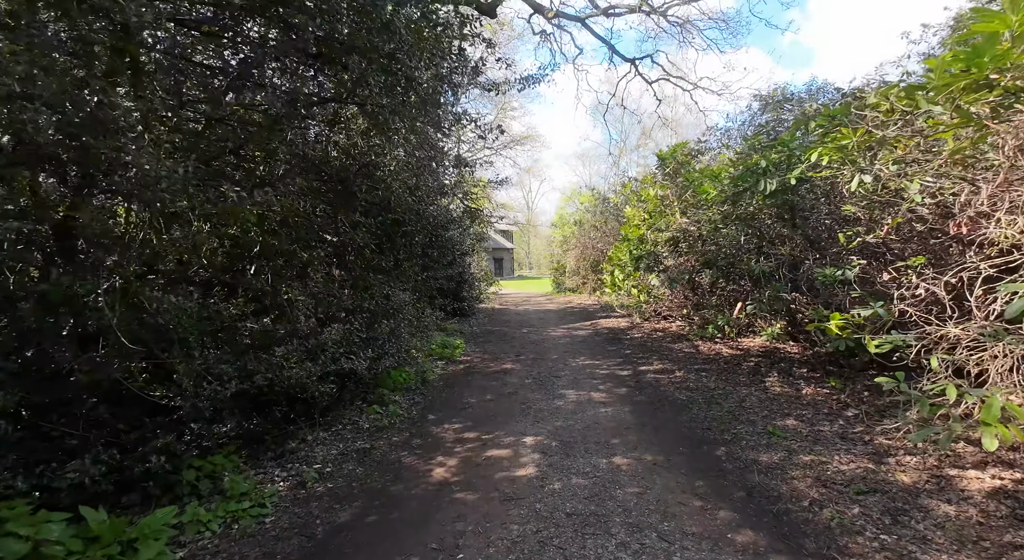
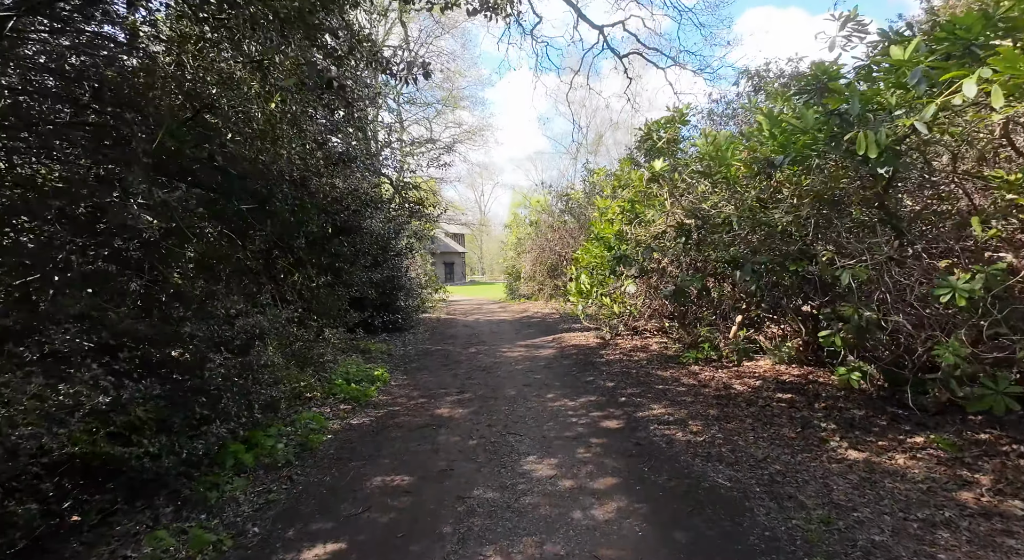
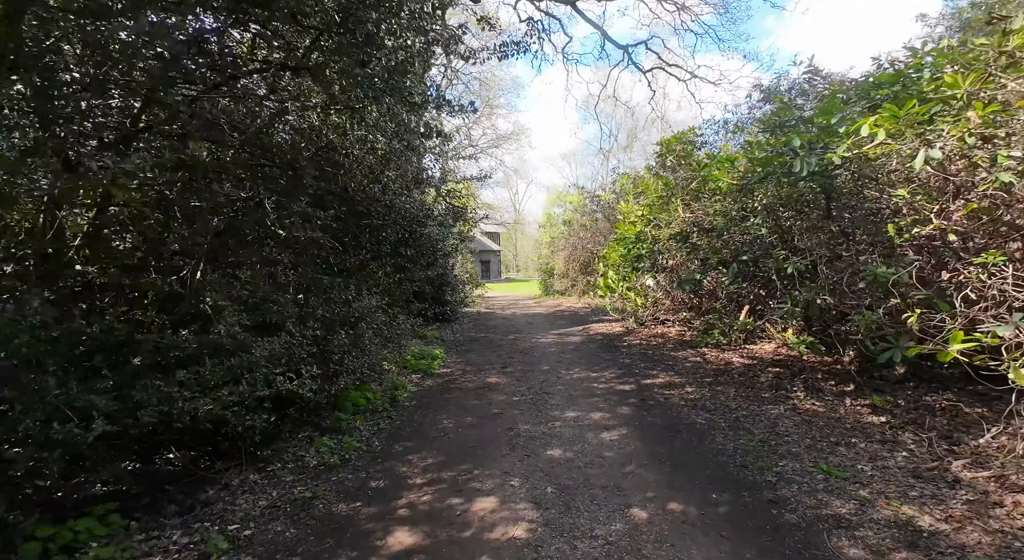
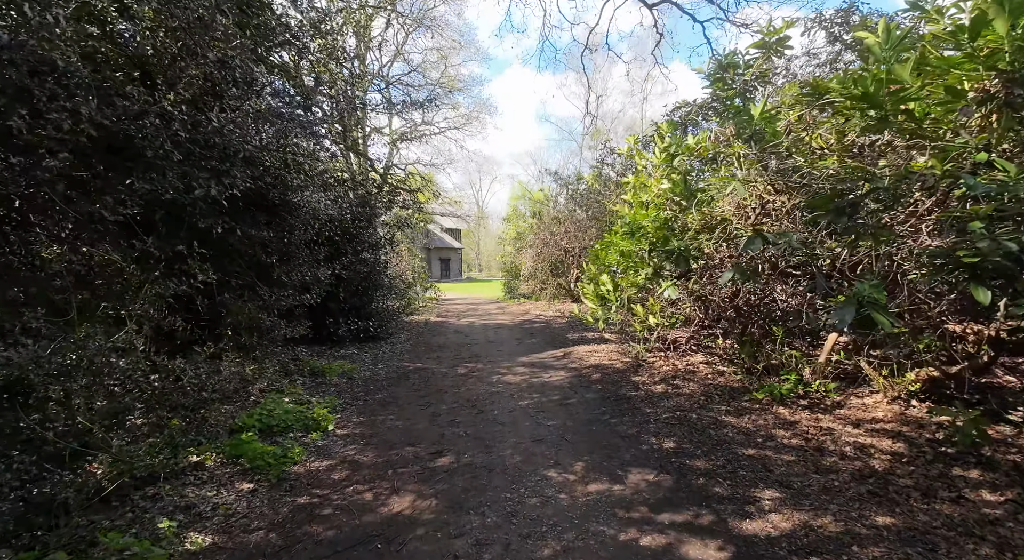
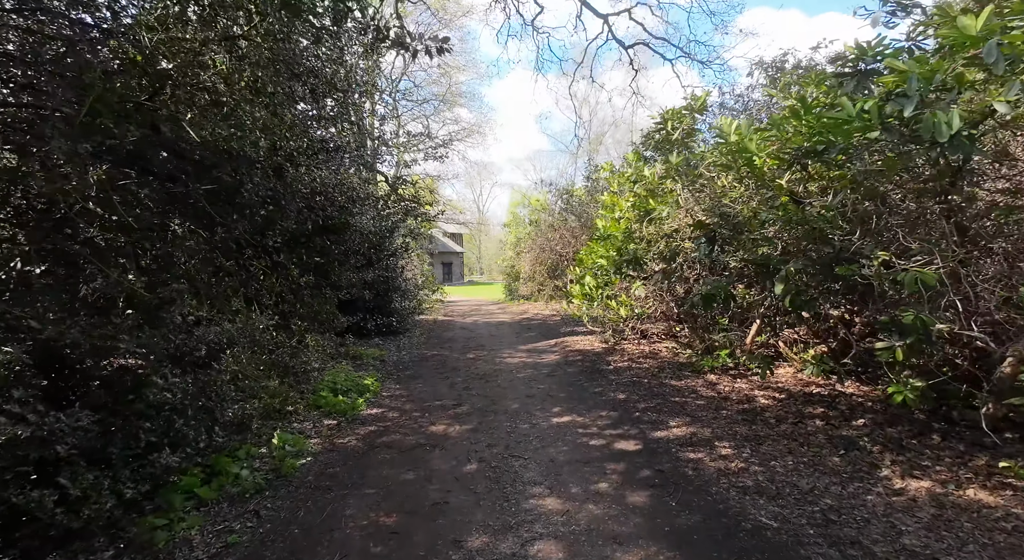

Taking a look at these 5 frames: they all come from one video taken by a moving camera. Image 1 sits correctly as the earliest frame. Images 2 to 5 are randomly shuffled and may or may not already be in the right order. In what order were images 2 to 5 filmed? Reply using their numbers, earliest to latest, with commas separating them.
3, 2, 5, 4
